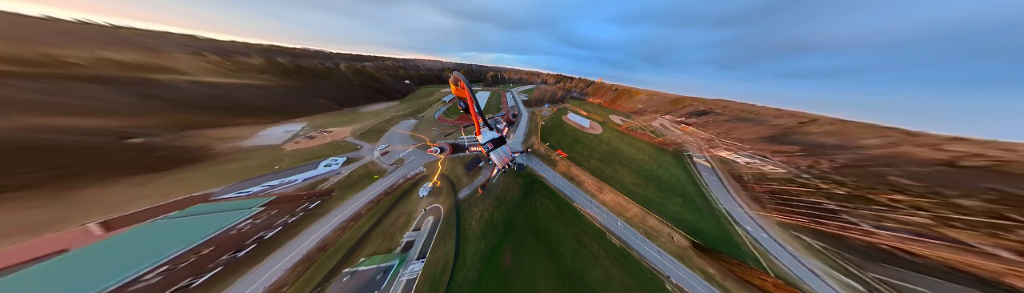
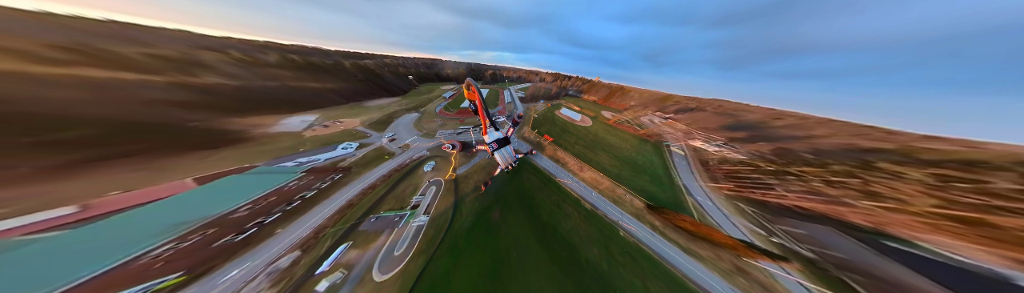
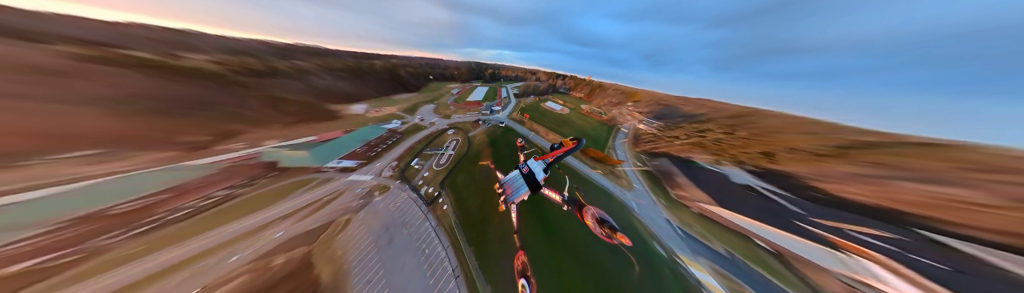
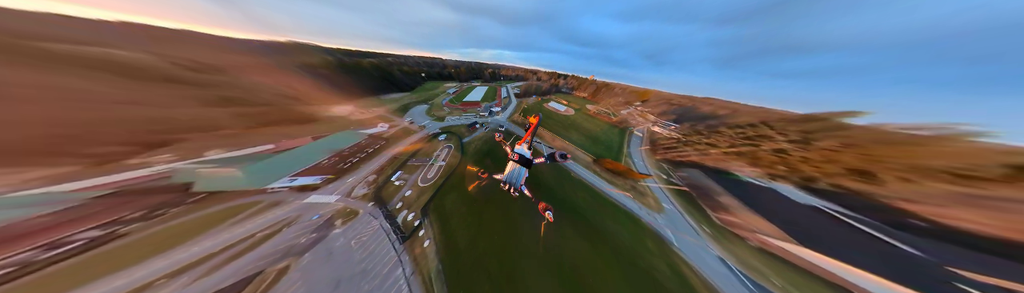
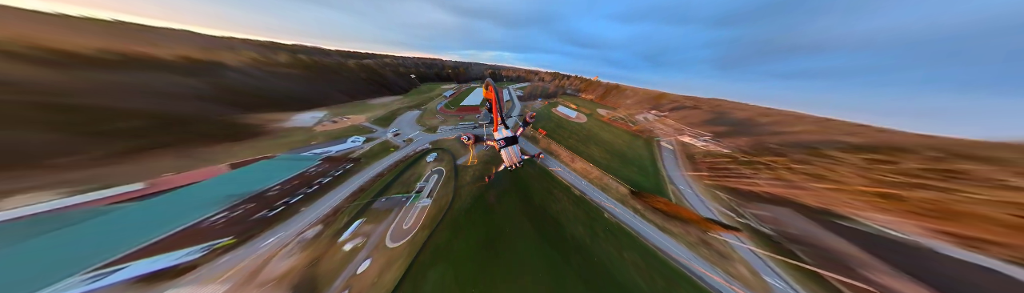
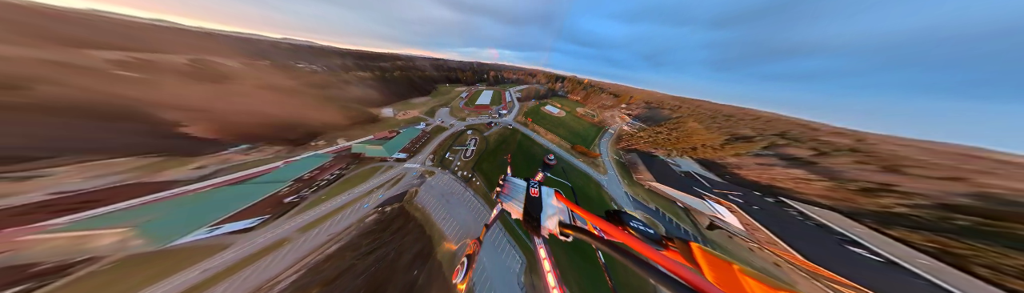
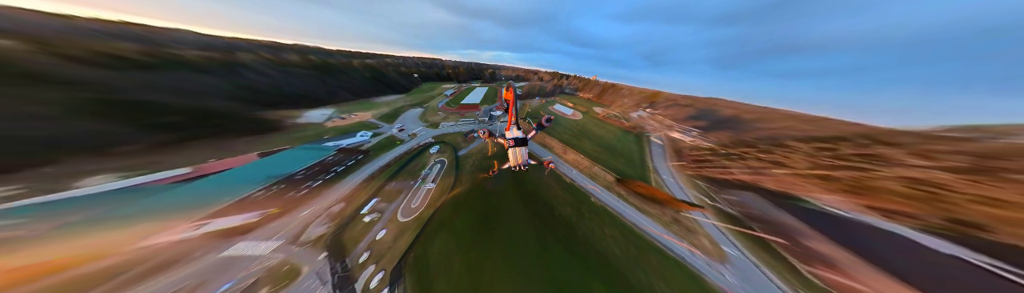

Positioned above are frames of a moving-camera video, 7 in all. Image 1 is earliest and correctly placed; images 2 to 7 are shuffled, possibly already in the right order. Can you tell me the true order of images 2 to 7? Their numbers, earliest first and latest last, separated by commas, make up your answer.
2, 5, 7, 4, 3, 6
